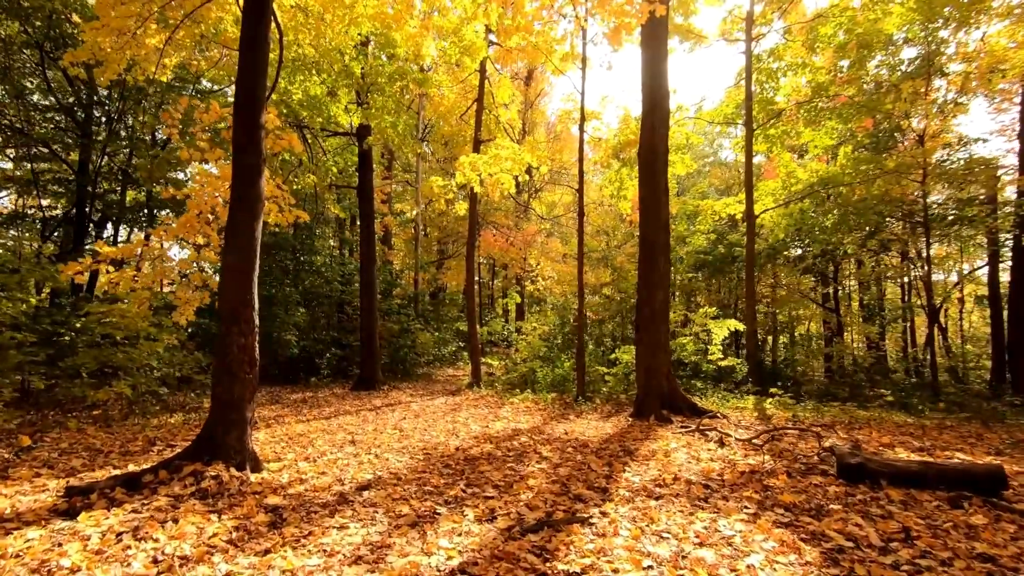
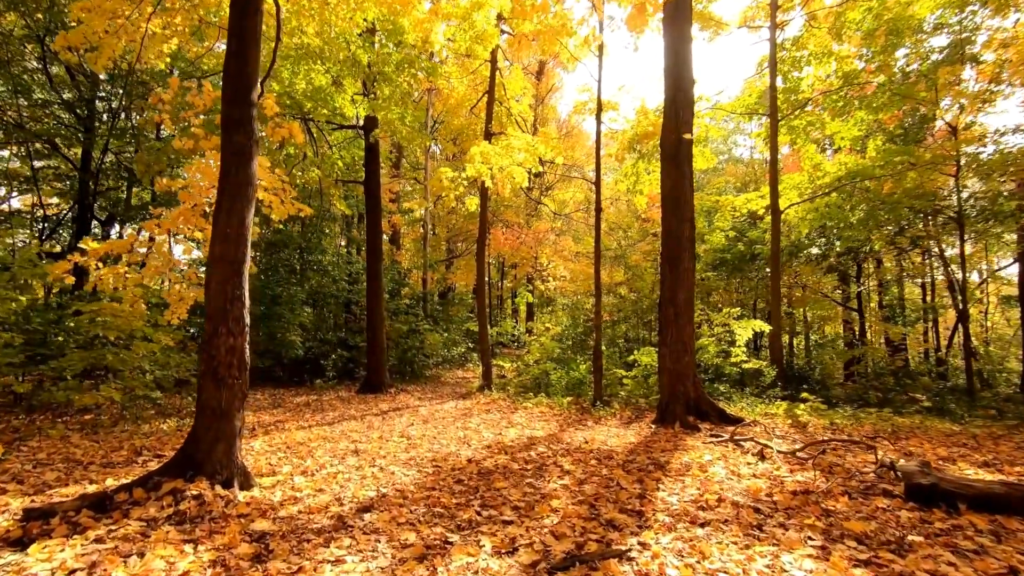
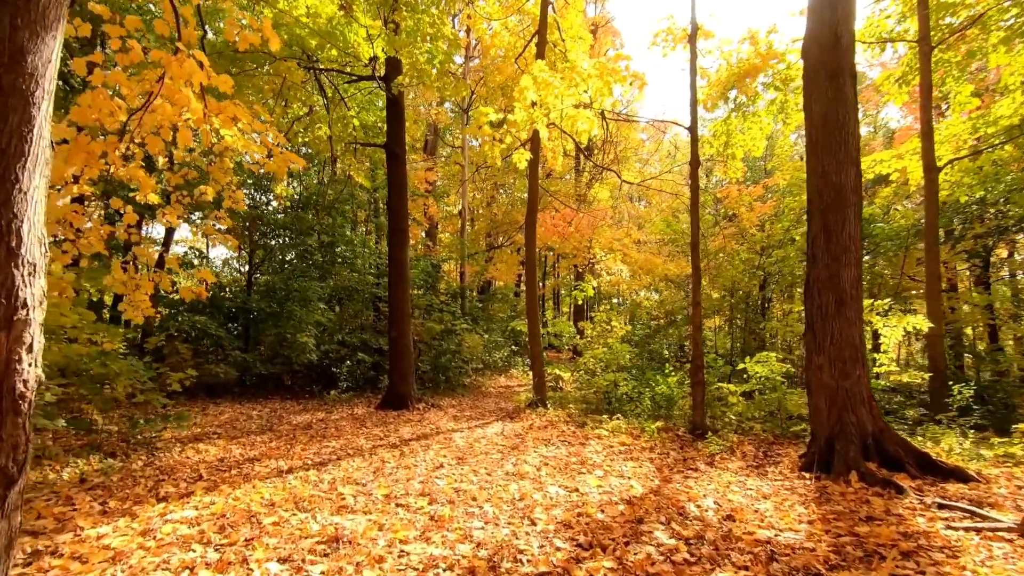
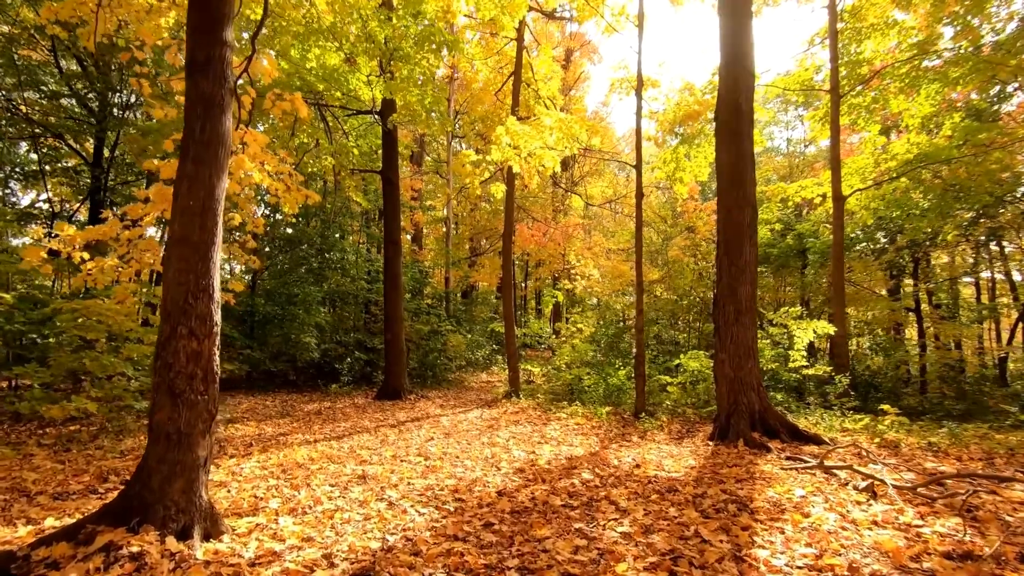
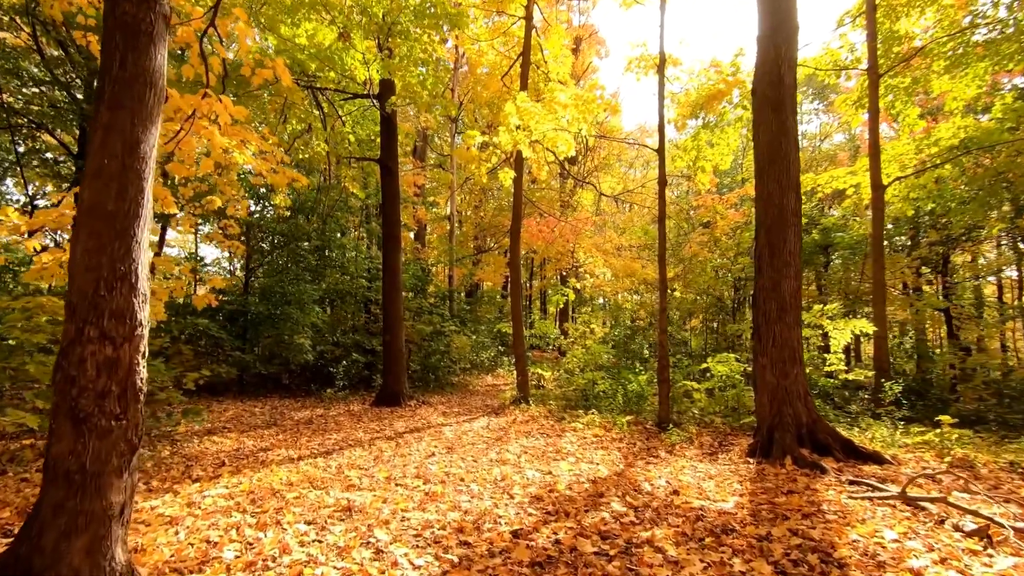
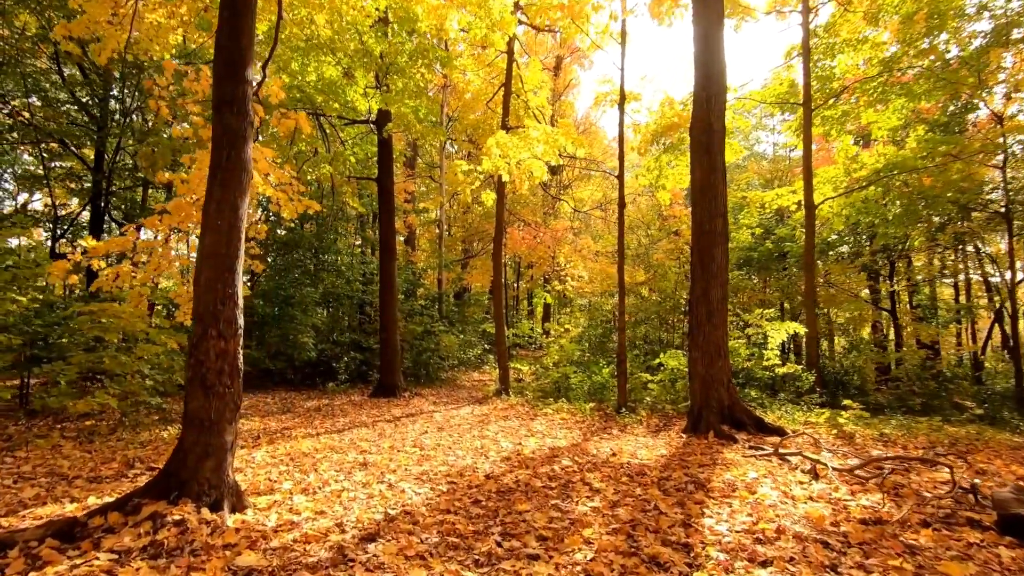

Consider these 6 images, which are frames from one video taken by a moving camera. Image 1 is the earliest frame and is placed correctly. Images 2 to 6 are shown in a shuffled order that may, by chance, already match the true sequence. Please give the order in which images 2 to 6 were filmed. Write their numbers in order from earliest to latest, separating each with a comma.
2, 6, 4, 5, 3
